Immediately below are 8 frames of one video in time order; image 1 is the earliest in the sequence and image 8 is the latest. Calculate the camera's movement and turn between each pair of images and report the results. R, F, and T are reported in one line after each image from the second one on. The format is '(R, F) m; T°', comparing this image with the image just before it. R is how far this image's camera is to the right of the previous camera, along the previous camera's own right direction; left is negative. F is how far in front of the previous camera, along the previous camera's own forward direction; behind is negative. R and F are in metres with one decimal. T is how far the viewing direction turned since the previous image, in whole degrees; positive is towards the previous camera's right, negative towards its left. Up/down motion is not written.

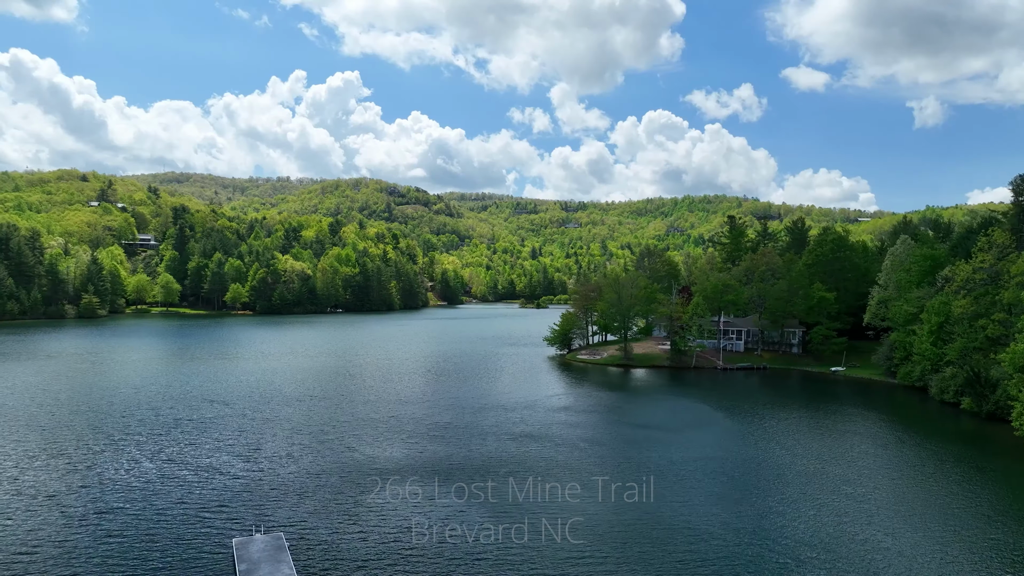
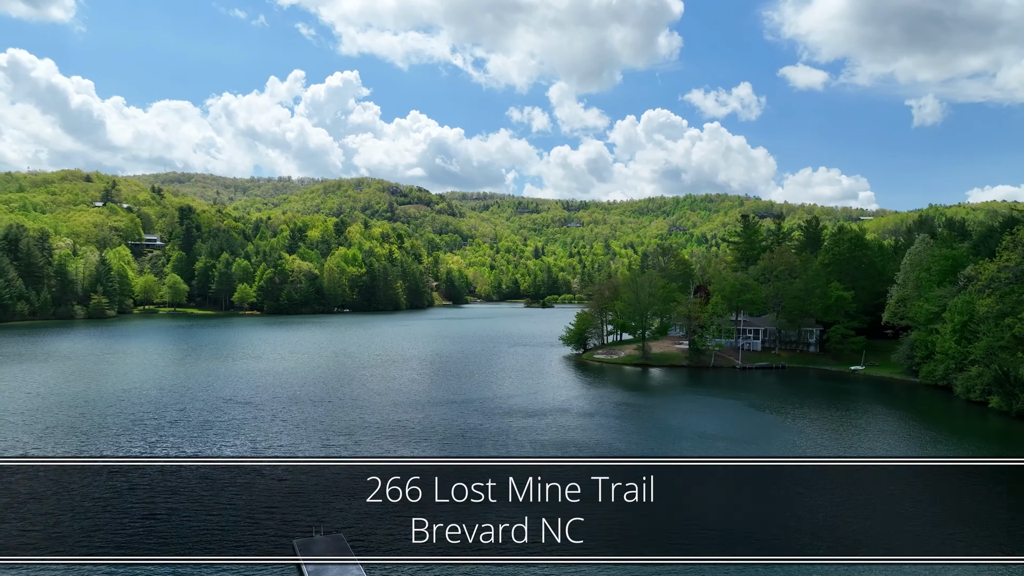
(-1.8, 0.0) m; 0°
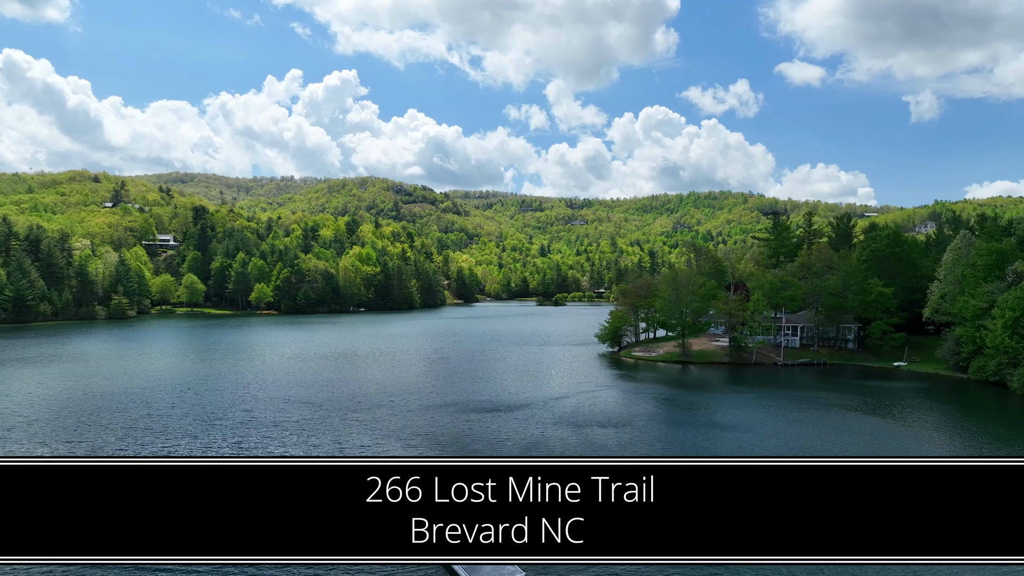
(-4.1, 0.0) m; 0°
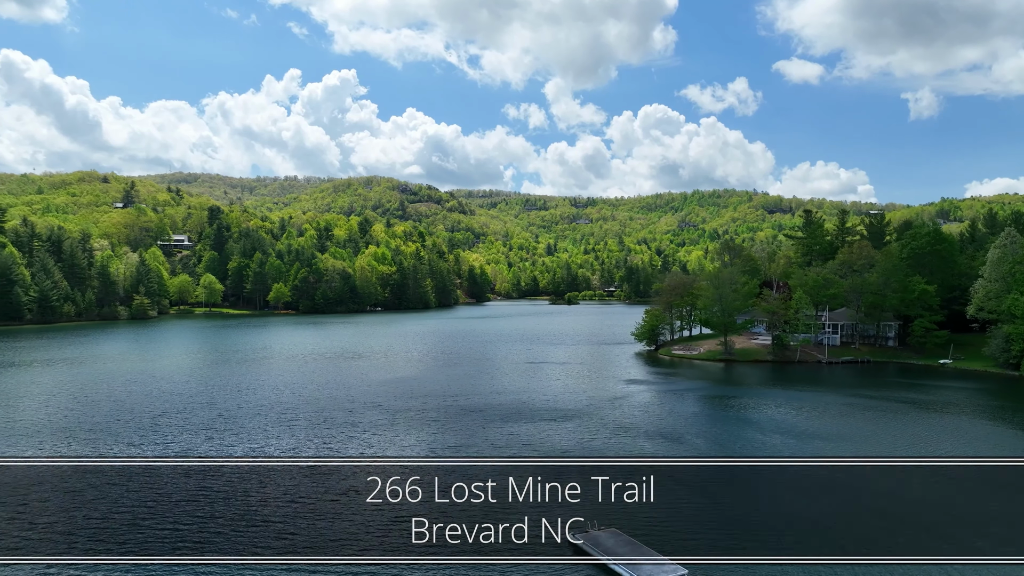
(-4.2, 0.0) m; 0°
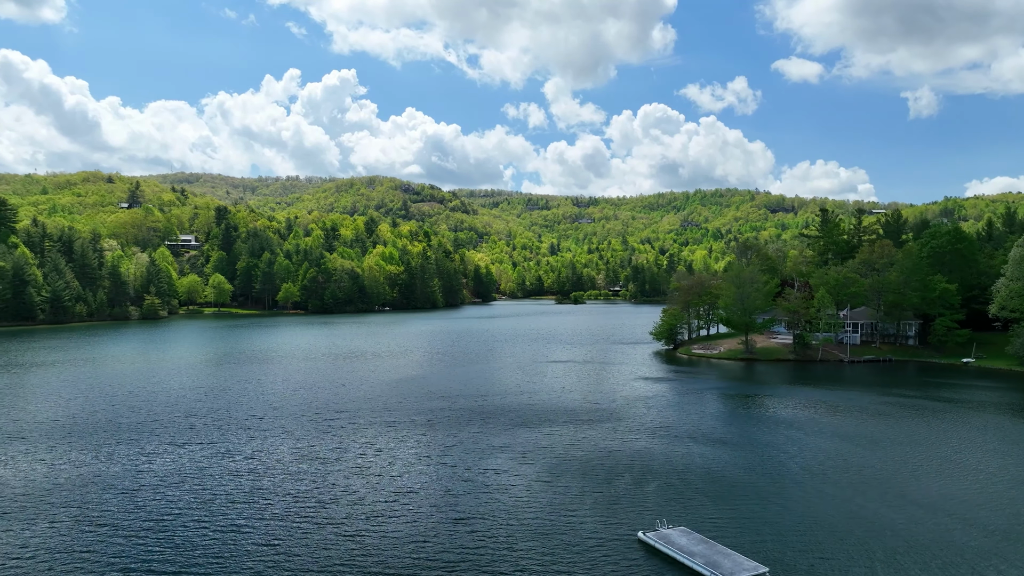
(-2.1, 0.0) m; 0°
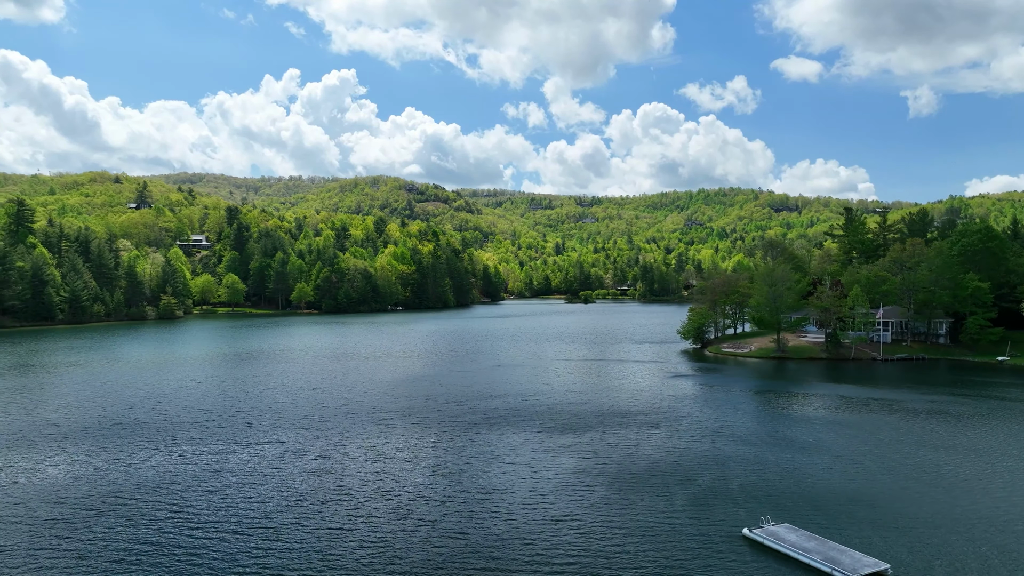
(-3.2, +0.1) m; 0°
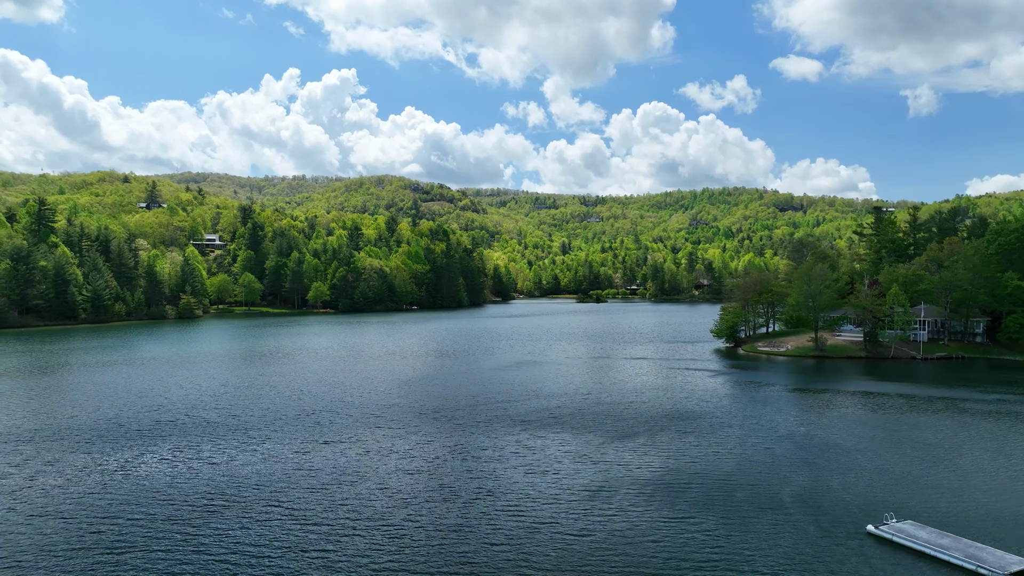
(-3.8, +0.1) m; 0°
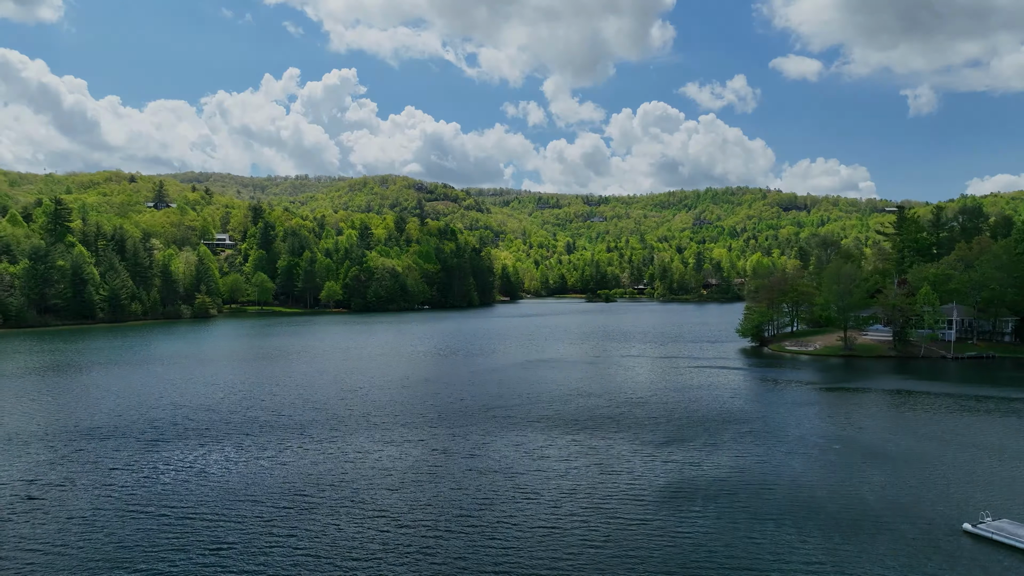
(-2.9, 0.0) m; 0°
